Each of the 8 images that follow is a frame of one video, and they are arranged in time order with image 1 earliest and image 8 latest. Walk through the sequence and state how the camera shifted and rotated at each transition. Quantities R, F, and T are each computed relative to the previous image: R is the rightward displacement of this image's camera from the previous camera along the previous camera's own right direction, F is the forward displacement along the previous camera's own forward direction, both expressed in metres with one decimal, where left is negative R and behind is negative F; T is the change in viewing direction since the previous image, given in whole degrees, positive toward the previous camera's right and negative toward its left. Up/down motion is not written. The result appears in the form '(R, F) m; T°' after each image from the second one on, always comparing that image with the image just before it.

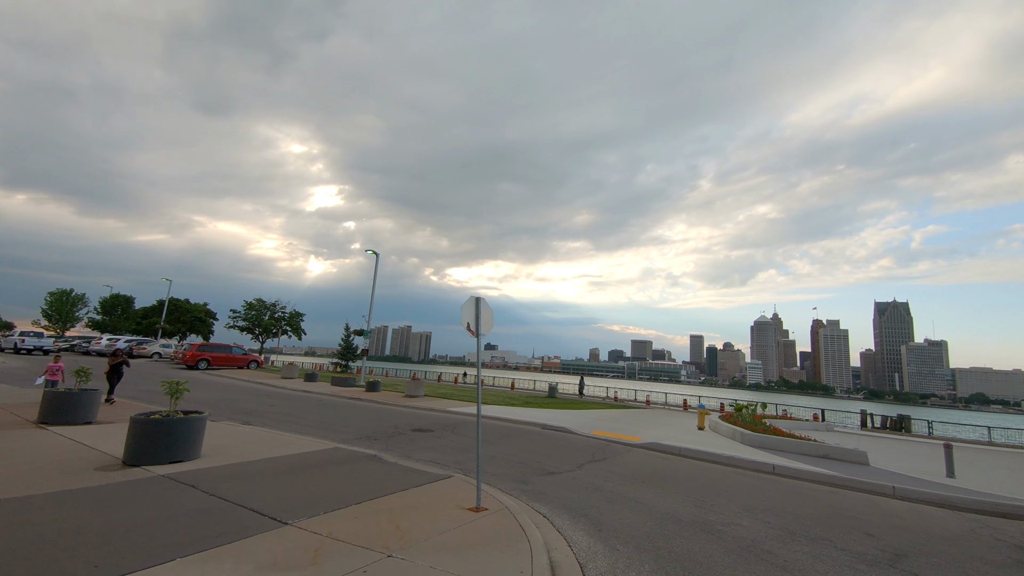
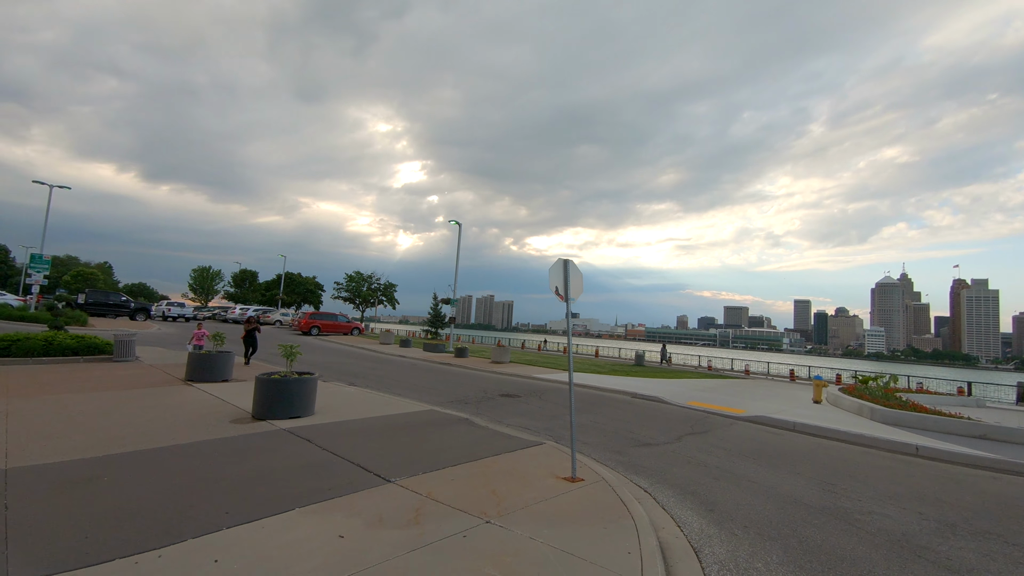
(-0.2, +0.4) m; -11°
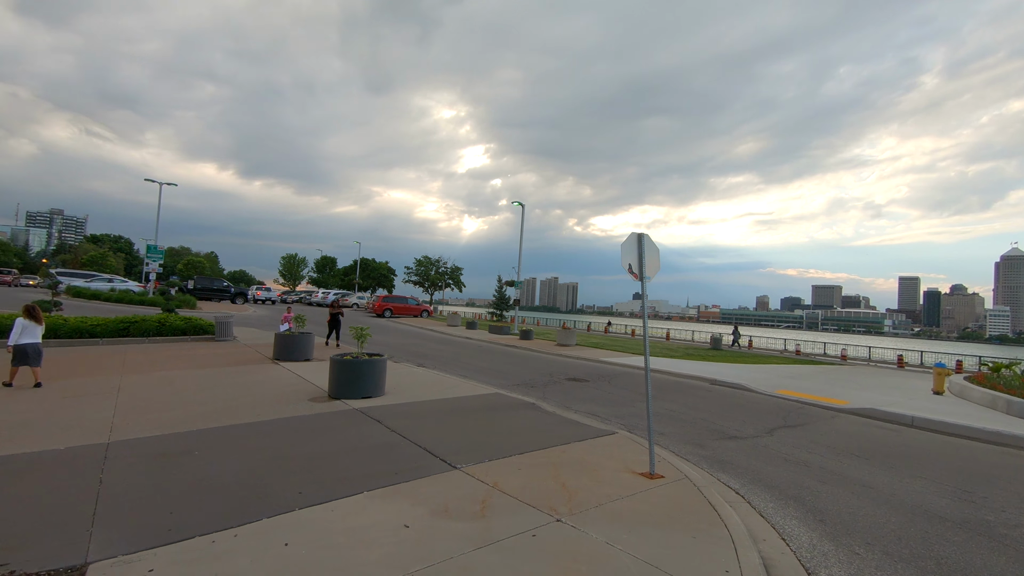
(-0.1, +0.4) m; -9°
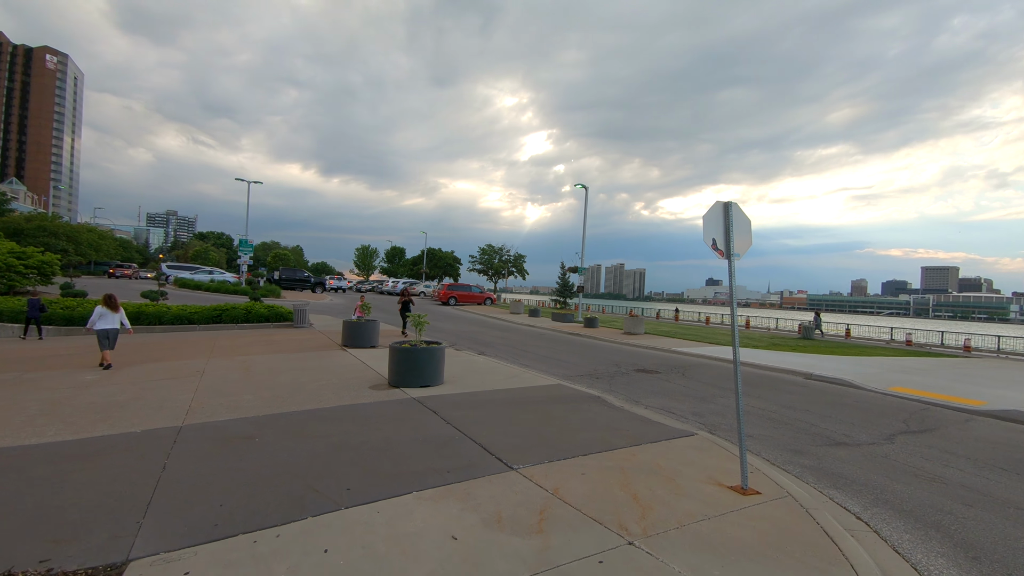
(0.0, +0.6) m; -9°
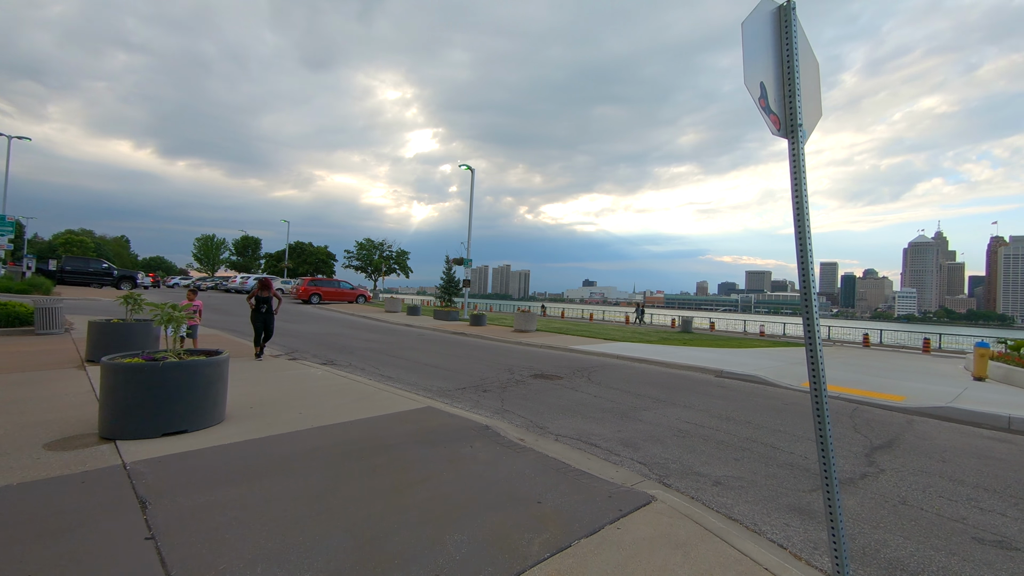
(+0.6, +3.0) m; +15°
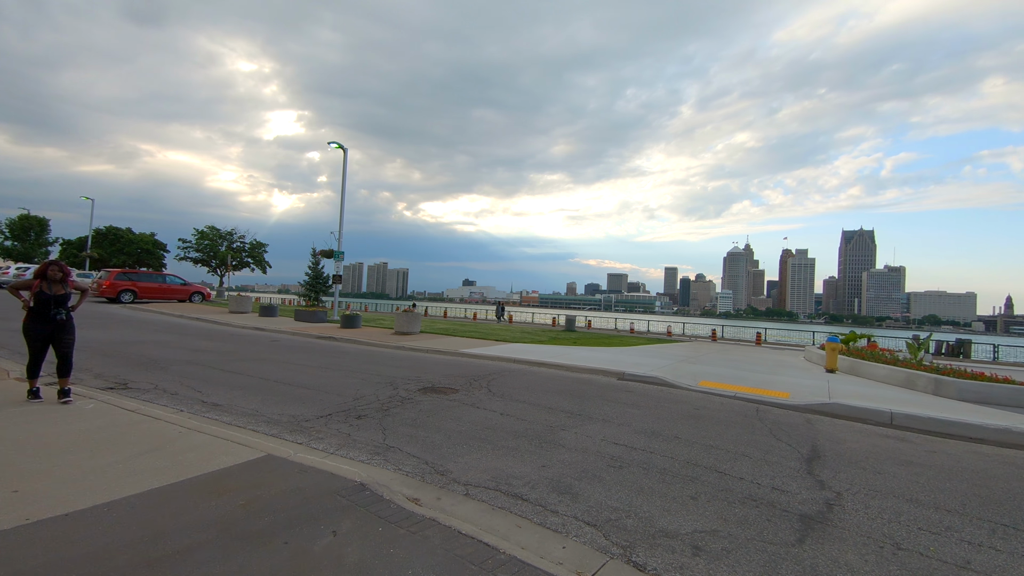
(-0.1, +1.6) m; +16°
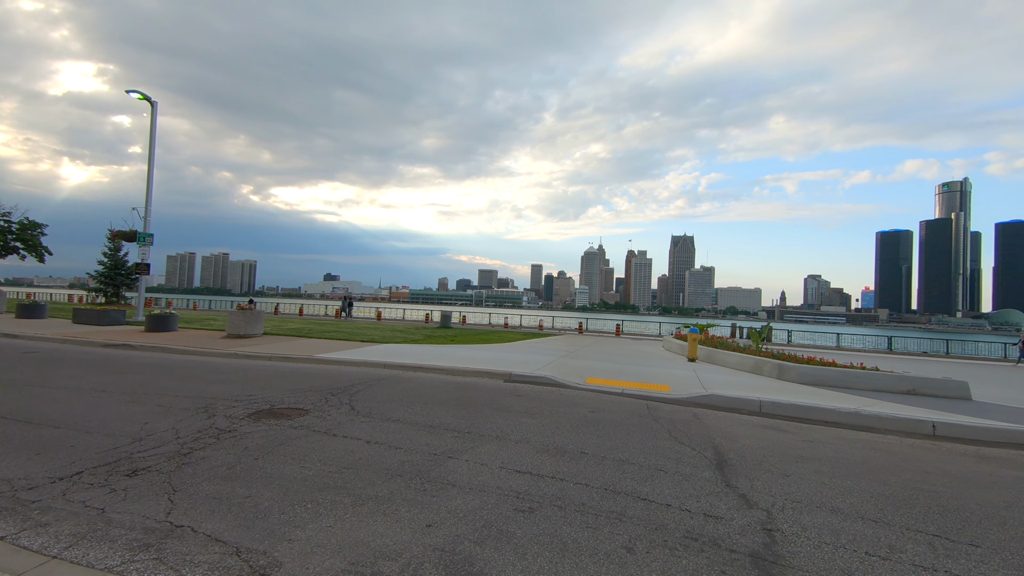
(0.0, +1.3) m; +17°
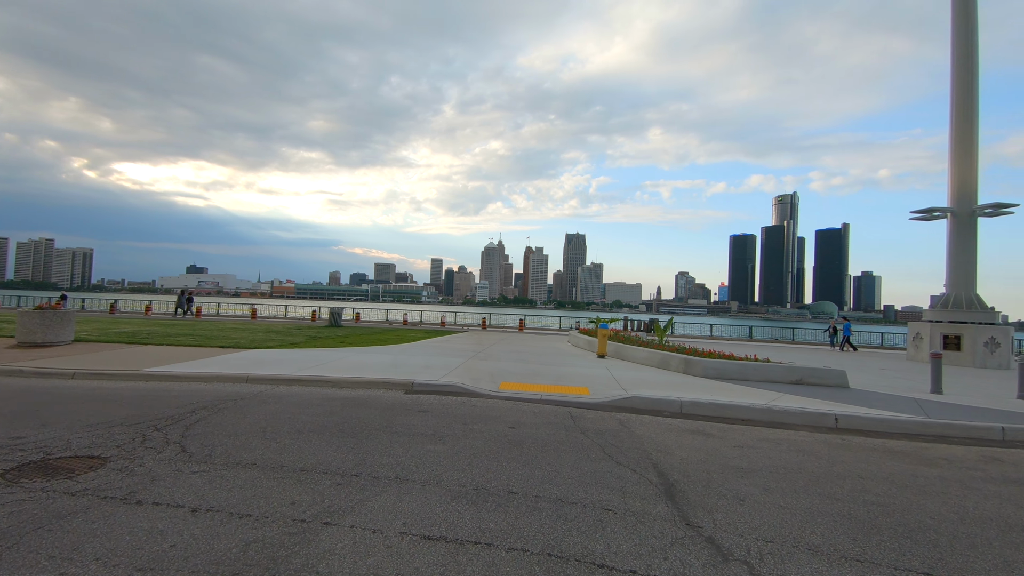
(-0.1, +1.2) m; +13°
